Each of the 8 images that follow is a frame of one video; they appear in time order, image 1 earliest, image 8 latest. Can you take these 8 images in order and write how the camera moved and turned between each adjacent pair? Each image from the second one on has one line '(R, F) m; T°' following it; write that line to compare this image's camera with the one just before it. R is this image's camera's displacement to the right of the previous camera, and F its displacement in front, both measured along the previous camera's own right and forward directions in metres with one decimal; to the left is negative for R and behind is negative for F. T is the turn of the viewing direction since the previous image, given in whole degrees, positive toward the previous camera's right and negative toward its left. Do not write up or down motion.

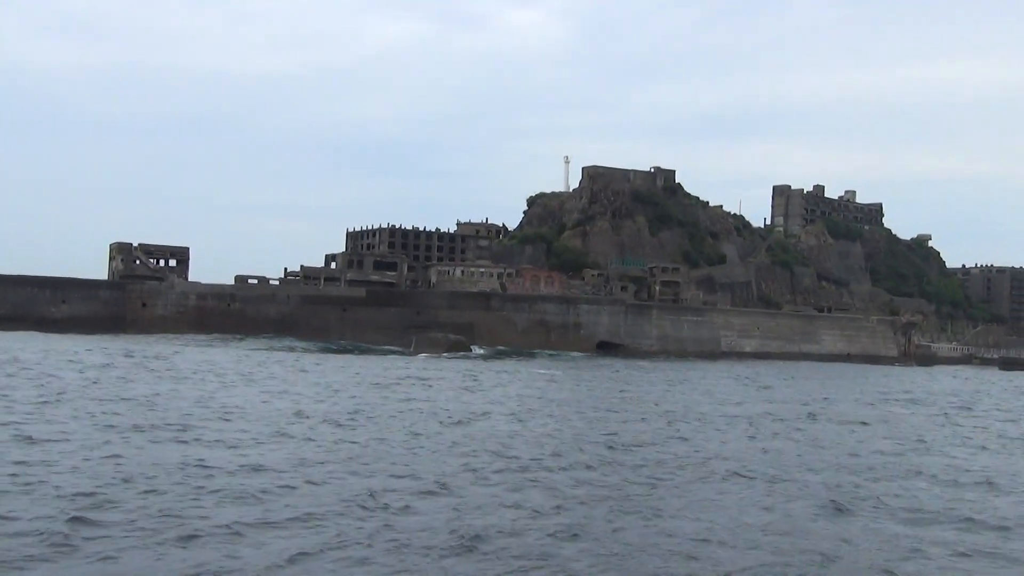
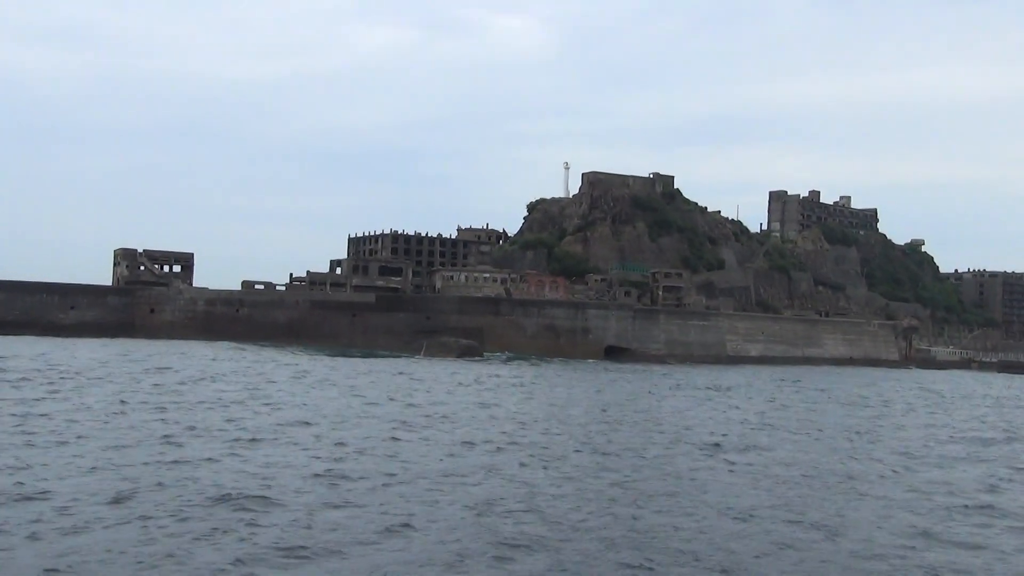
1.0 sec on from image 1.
(-0.6, -0.3) m; +1°
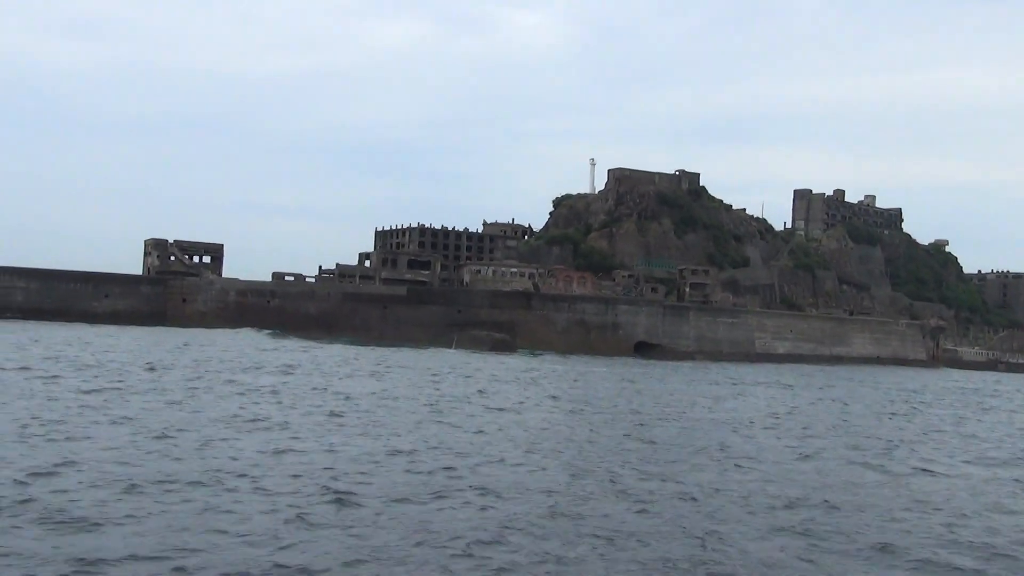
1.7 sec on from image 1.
(-0.5, -0.2) m; -1°
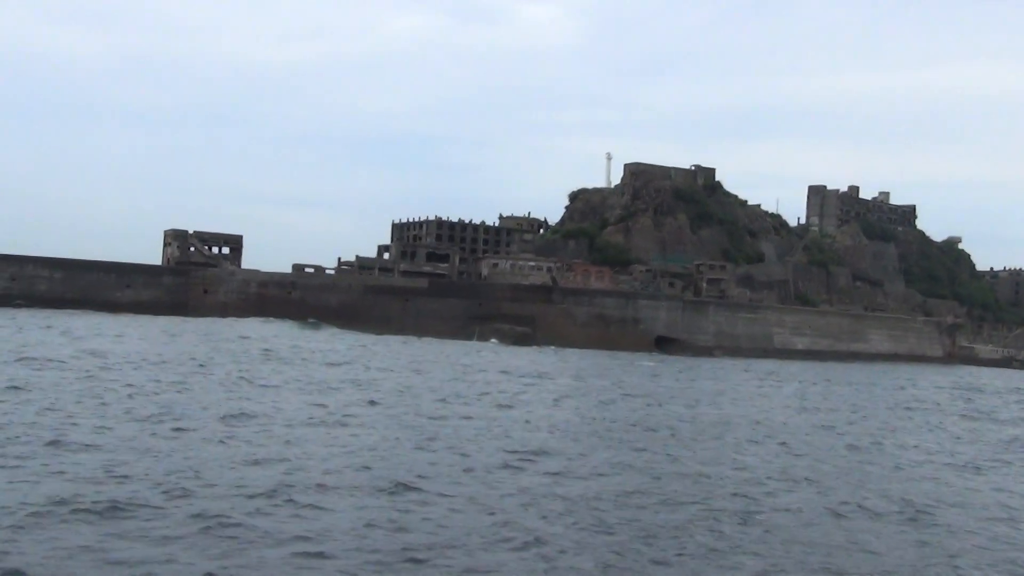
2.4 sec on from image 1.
(-0.5, -0.2) m; 0°
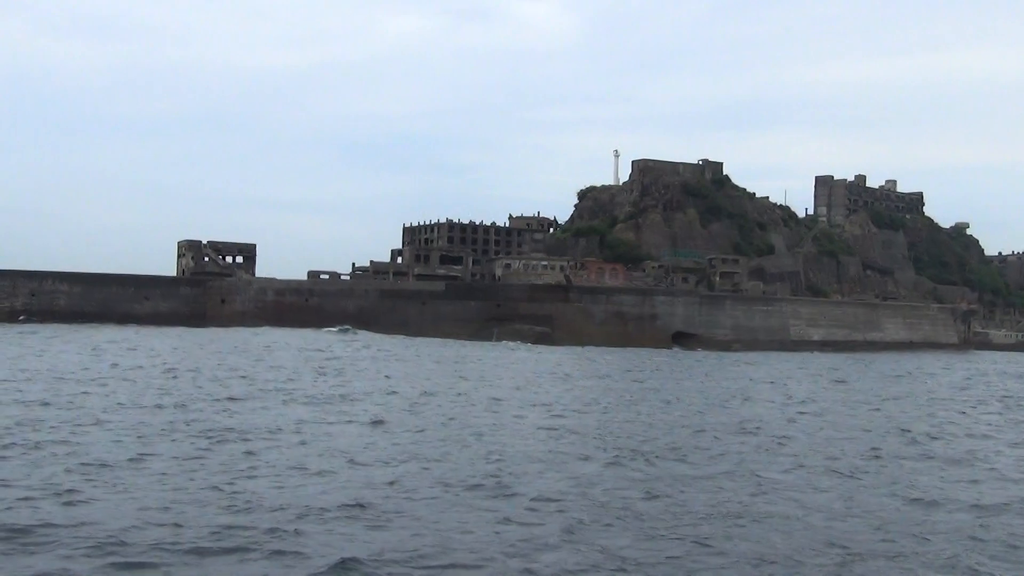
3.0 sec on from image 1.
(-0.4, -0.2) m; 0°
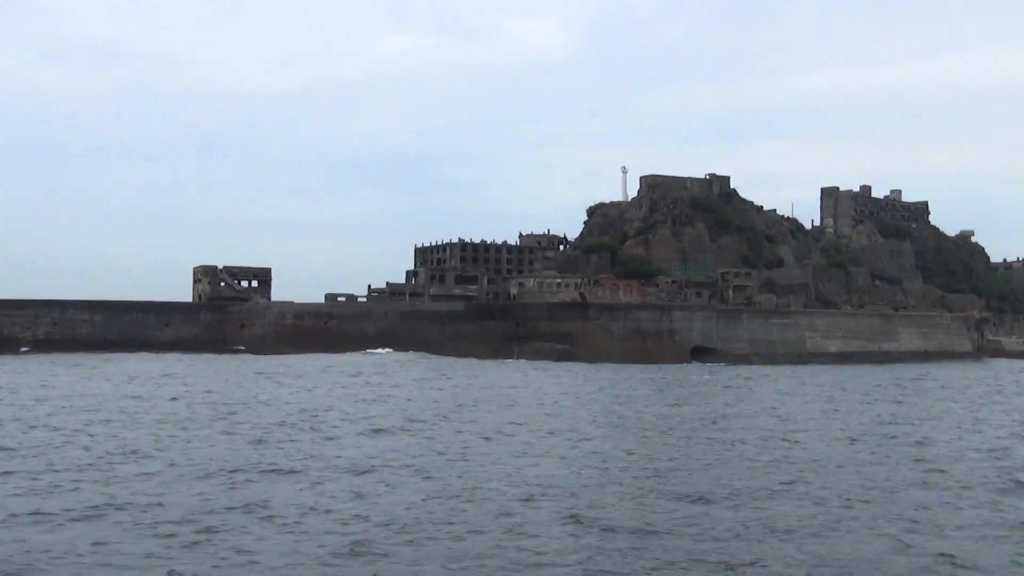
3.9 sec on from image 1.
(-0.6, -0.3) m; 0°
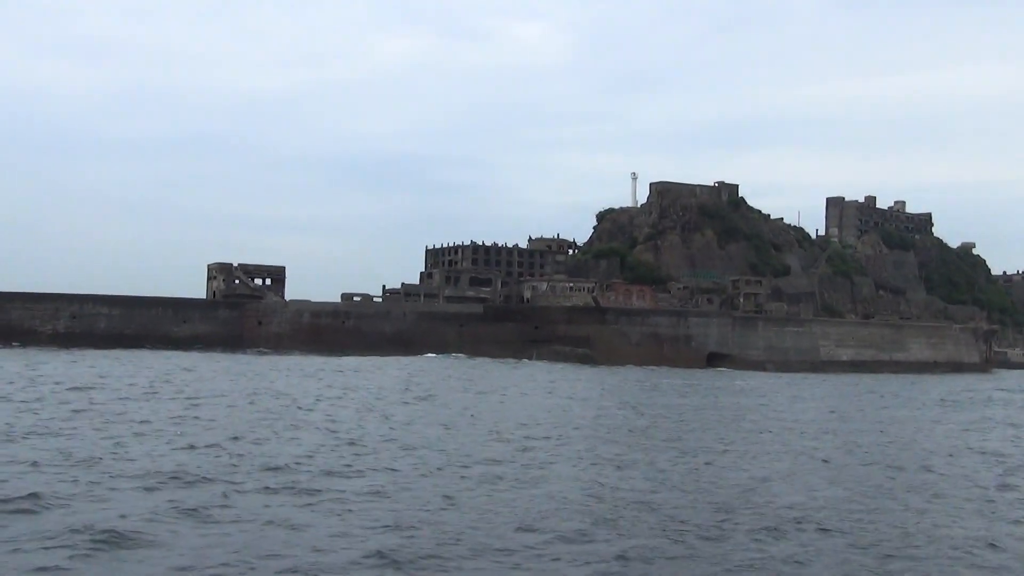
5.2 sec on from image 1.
(-0.9, -0.4) m; 0°
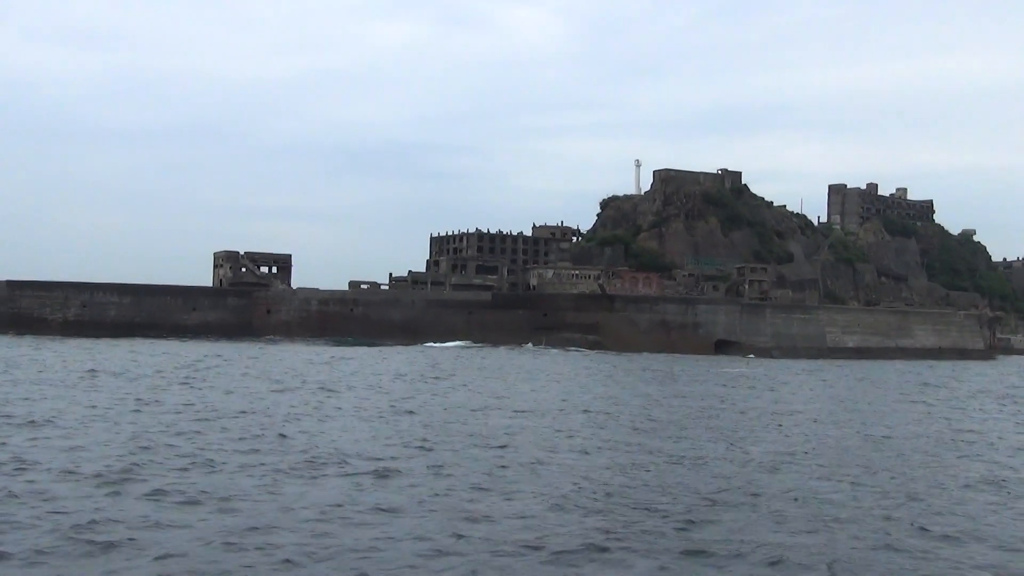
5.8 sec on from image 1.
(-0.4, -0.2) m; 0°
